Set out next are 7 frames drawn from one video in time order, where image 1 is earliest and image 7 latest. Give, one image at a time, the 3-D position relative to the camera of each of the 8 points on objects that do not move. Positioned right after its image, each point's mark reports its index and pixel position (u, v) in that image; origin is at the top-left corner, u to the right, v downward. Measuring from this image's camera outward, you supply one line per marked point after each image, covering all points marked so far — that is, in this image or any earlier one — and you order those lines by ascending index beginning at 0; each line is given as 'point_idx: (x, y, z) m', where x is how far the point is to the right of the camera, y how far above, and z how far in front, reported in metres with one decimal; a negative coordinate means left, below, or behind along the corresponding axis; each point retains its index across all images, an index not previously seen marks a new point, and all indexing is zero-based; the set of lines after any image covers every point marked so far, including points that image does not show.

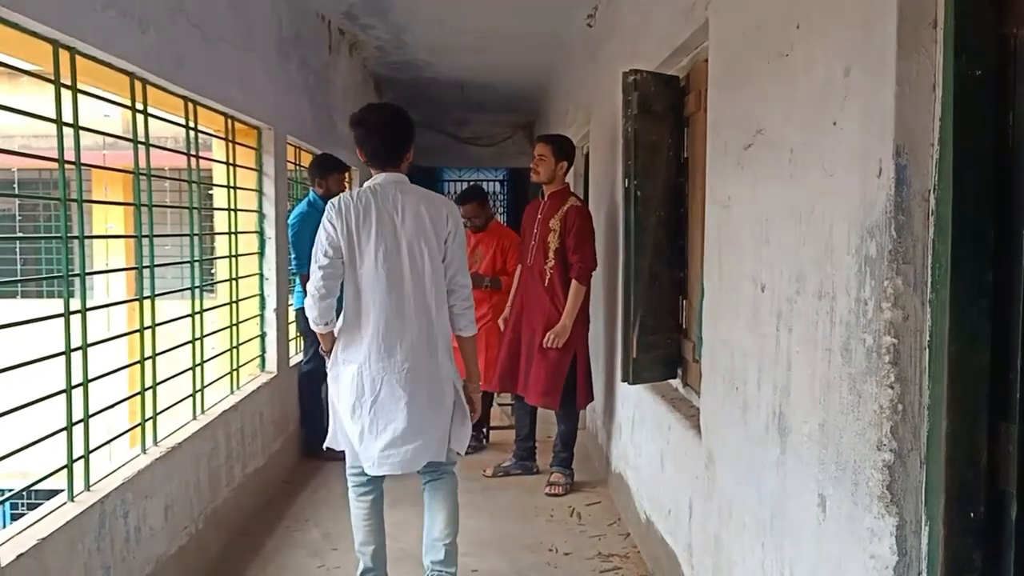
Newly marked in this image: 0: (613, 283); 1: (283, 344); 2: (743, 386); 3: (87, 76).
0: (+0.5, 0.0, +3.5) m
1: (-1.1, -0.3, +3.8) m
2: (+0.6, -0.2, +1.9) m
3: (-1.3, +0.6, +2.4) m
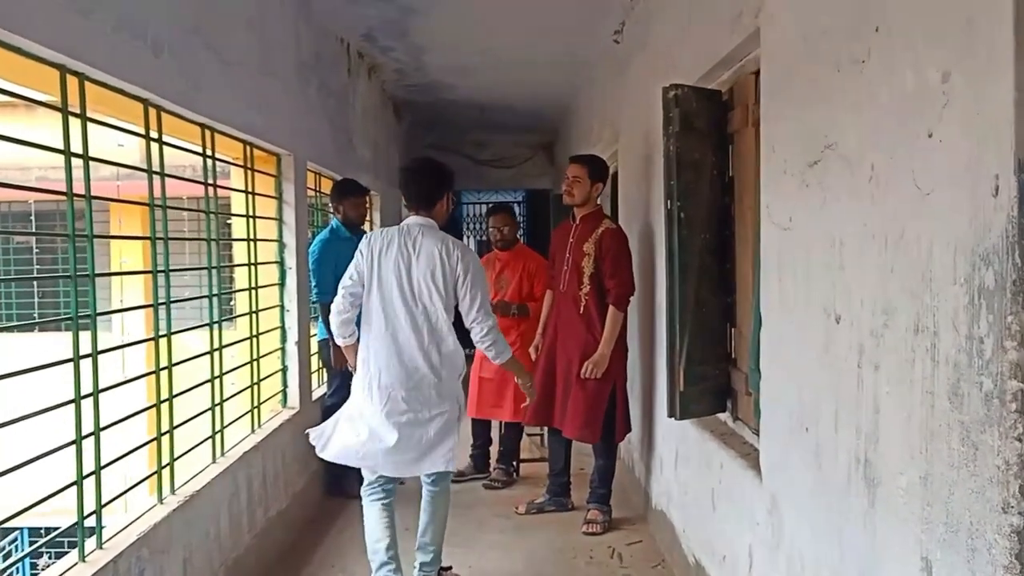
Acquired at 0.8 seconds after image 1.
0: (+0.6, -0.1, +3.4) m
1: (-1.0, -0.4, +3.7) m
2: (+0.7, -0.3, +1.7) m
3: (-1.2, +0.5, +2.3) m
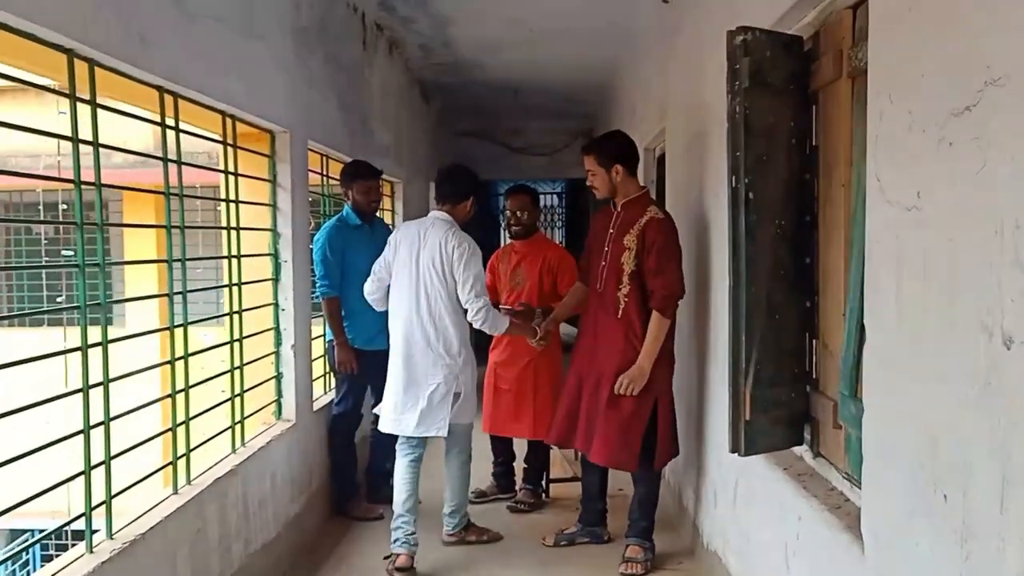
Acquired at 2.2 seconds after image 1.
0: (+0.7, -0.1, +2.8) m
1: (-0.9, -0.4, +3.2) m
2: (+0.7, -0.3, +1.2) m
3: (-1.2, +0.5, +1.8) m
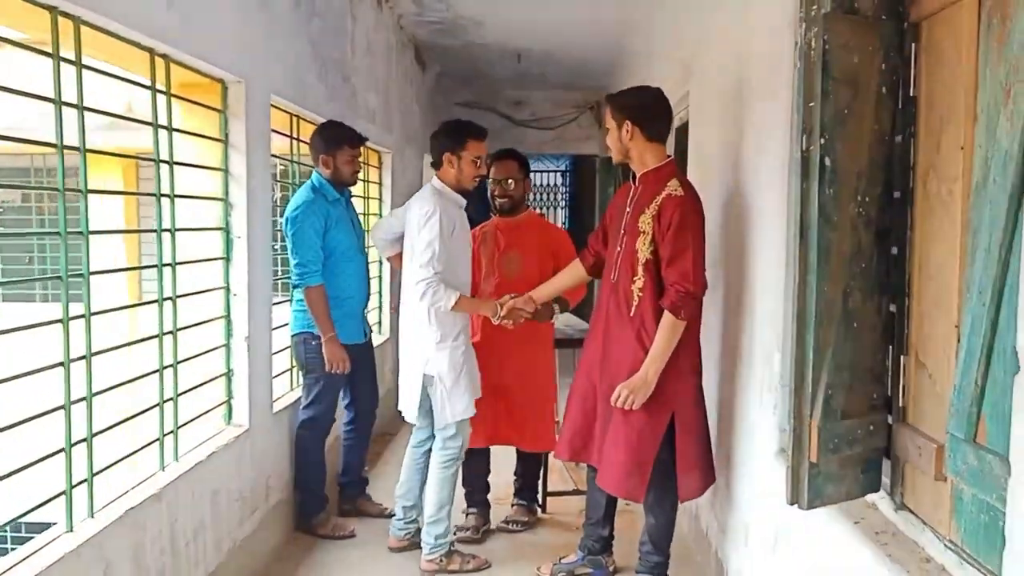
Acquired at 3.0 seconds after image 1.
0: (+0.7, -0.1, +2.3) m
1: (-0.9, -0.3, +2.8) m
2: (+0.6, -0.3, +0.7) m
3: (-1.2, +0.6, +1.3) m
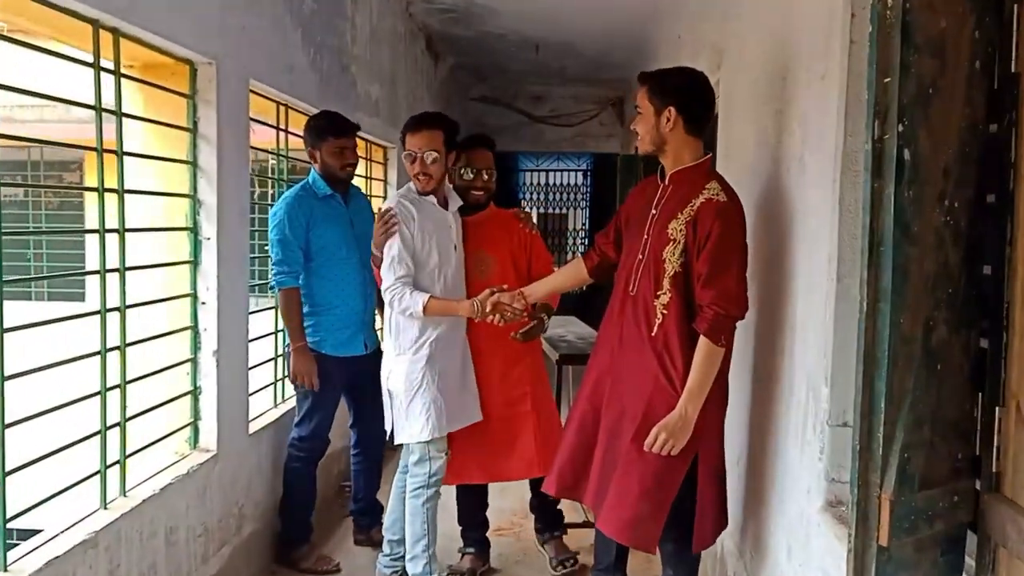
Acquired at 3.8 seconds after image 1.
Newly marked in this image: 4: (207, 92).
0: (+0.7, -0.1, +2.0) m
1: (-0.9, -0.4, +2.5) m
2: (+0.6, -0.4, +0.4) m
3: (-1.2, +0.6, +1.1) m
4: (-0.9, +0.6, +2.3) m
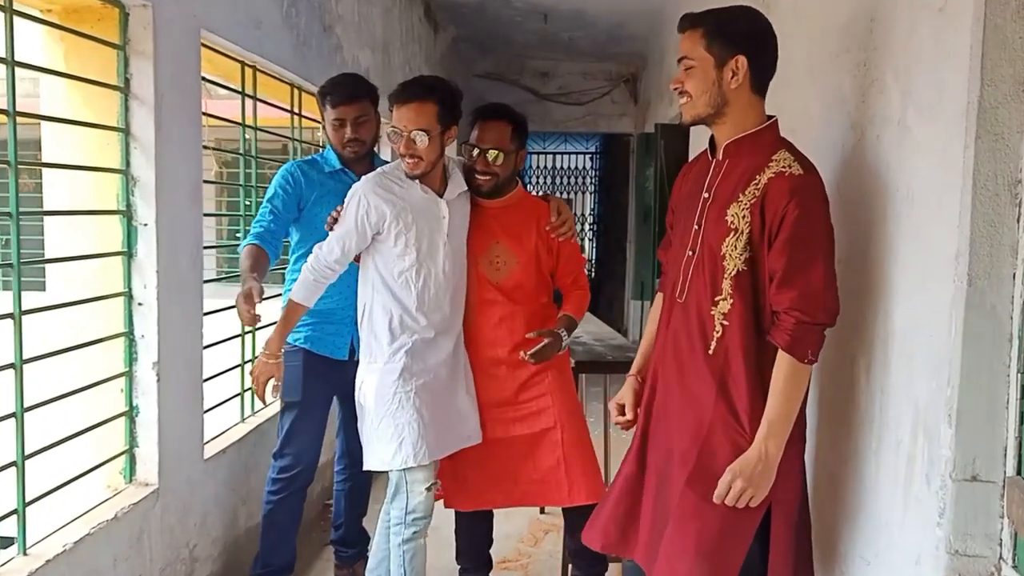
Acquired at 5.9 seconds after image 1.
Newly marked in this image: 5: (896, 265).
0: (+0.7, -0.1, +1.6) m
1: (-0.8, -0.3, +2.0) m
2: (+0.6, -0.4, -0.1) m
3: (-1.2, +0.5, +0.6) m
4: (-0.9, +0.6, +1.8) m
5: (+0.7, +0.1, +1.4) m
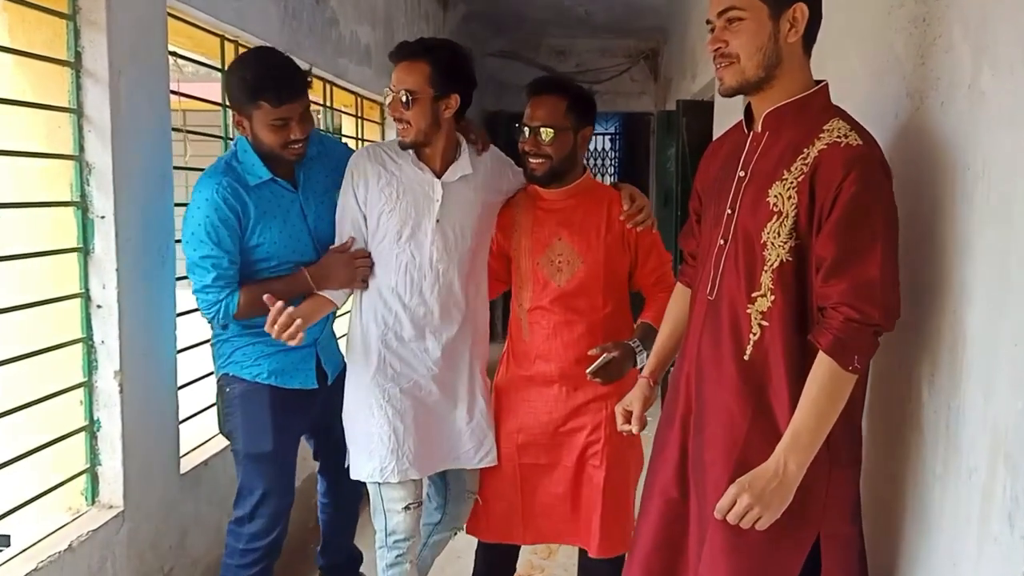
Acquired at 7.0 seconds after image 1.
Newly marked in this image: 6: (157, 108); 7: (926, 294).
0: (+0.7, -0.1, +1.3) m
1: (-0.8, -0.3, +1.9) m
2: (+0.6, -0.4, -0.3) m
3: (-1.2, +0.5, +0.4) m
4: (-0.9, +0.6, +1.6) m
5: (+0.7, +0.1, +1.2) m
6: (-0.8, +0.4, +1.8) m
7: (+0.7, 0.0, +1.3) m
